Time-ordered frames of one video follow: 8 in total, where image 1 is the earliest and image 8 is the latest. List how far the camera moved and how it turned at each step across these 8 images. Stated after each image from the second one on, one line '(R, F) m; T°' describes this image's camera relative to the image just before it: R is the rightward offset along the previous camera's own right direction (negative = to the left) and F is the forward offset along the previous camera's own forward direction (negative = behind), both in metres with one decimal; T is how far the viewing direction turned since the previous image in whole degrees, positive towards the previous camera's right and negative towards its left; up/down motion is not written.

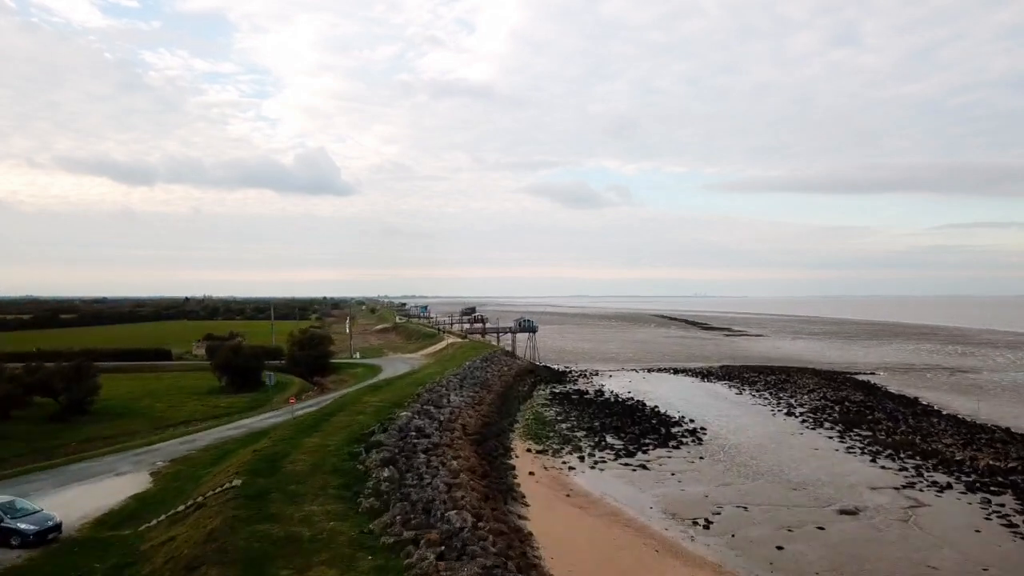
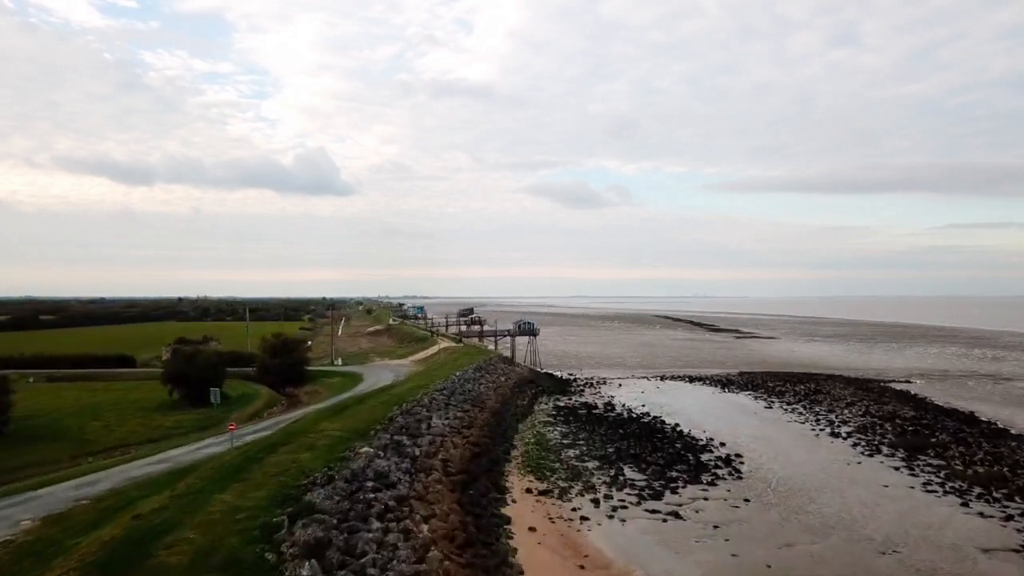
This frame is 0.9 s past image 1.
(+0.1, +4.5) m; 0°
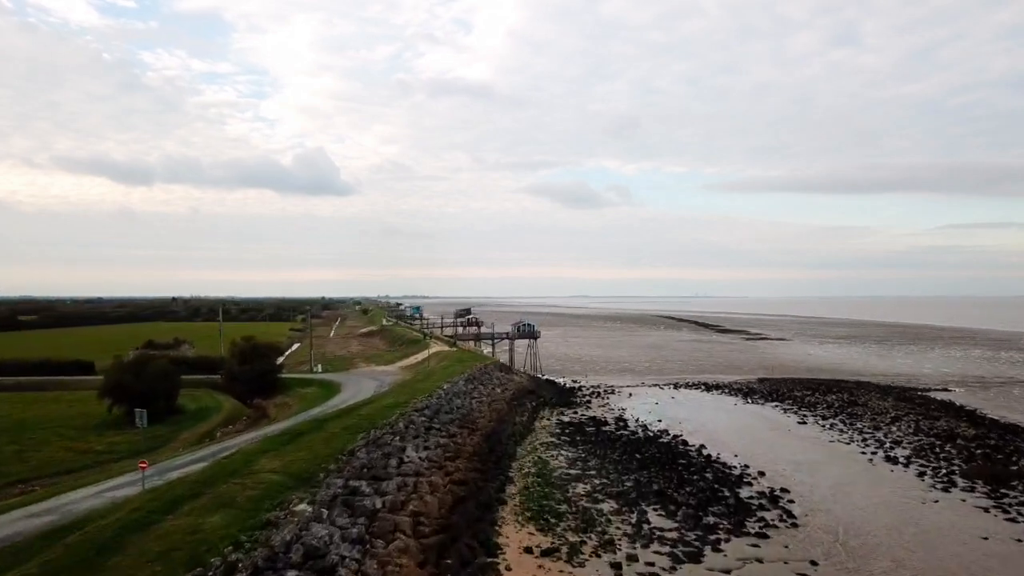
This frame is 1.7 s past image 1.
(+0.1, +4.1) m; 0°
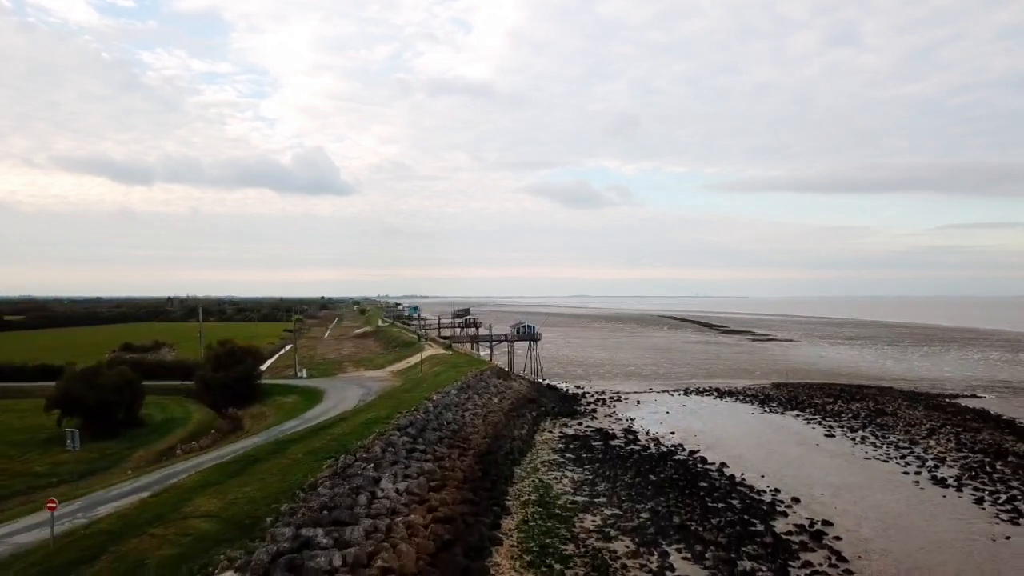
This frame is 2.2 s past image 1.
(+0.1, +2.6) m; 0°
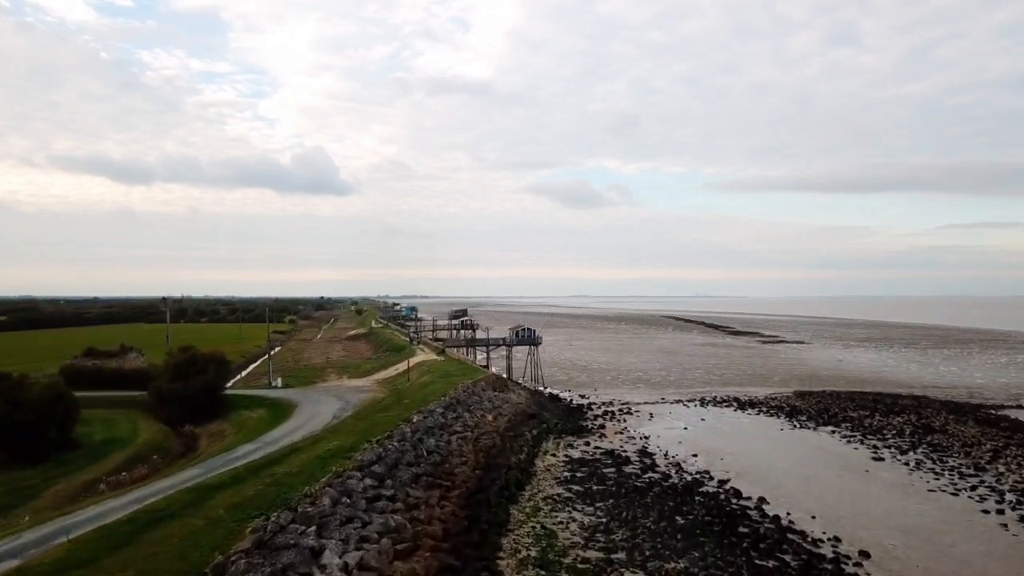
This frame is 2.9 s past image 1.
(+0.1, +3.6) m; 0°
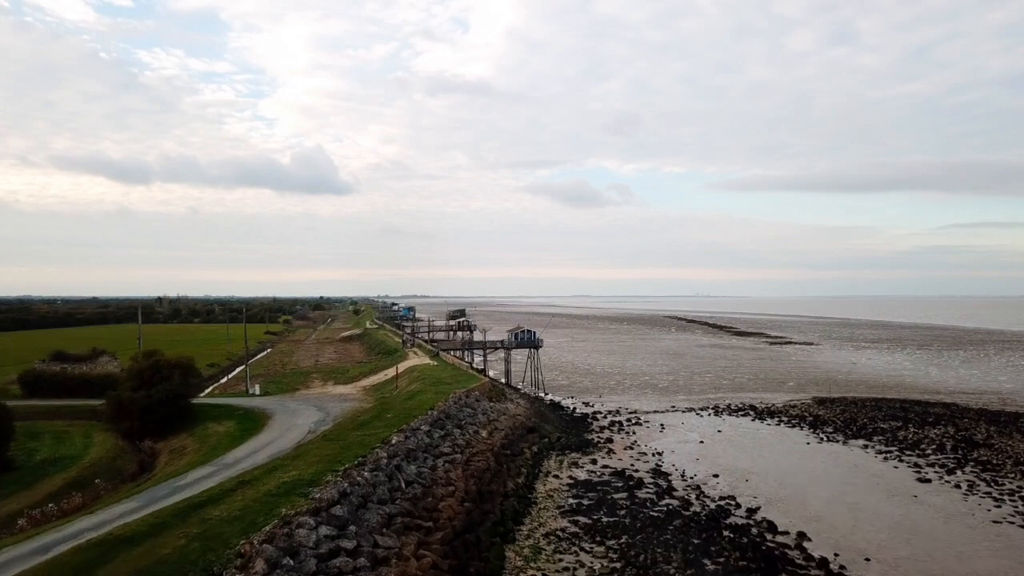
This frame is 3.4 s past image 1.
(+0.1, +2.6) m; 0°
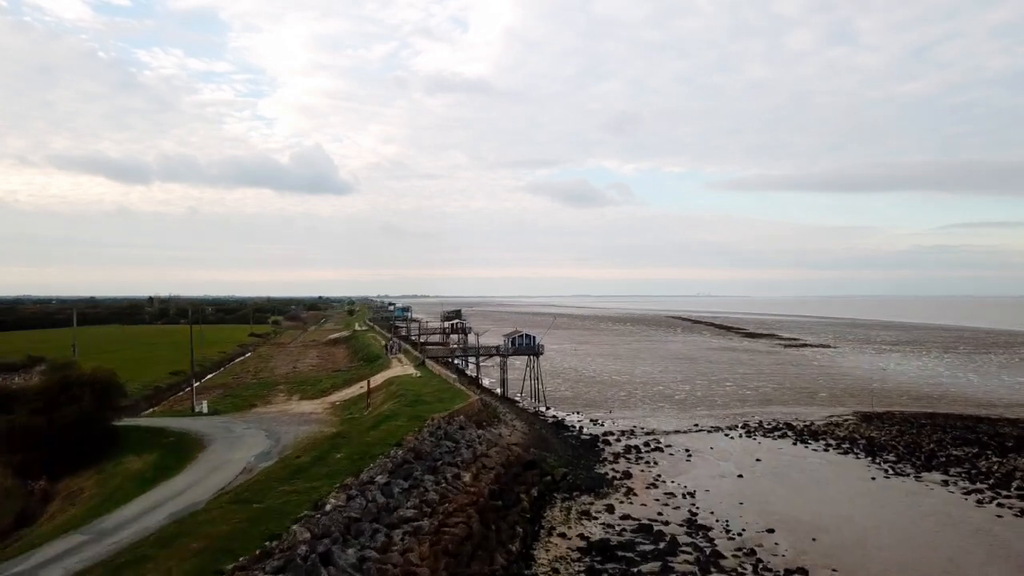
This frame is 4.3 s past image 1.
(+0.2, +4.8) m; 0°
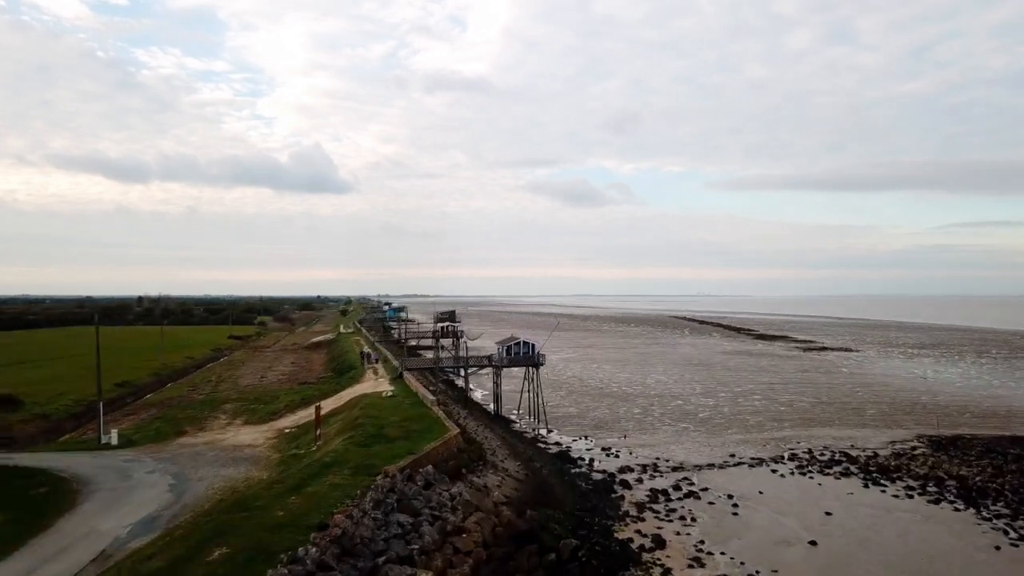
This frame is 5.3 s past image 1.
(+0.3, +5.4) m; 0°
